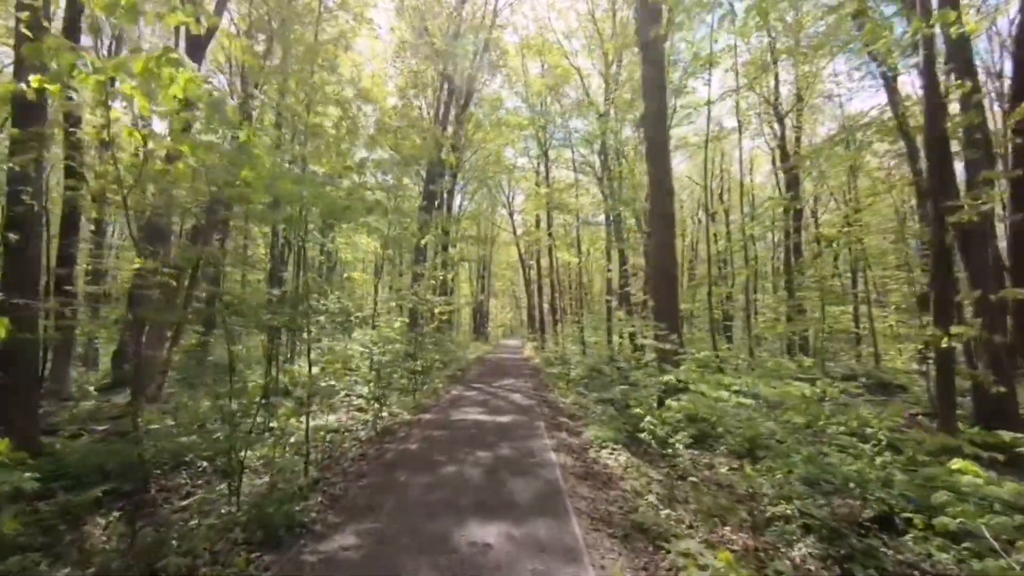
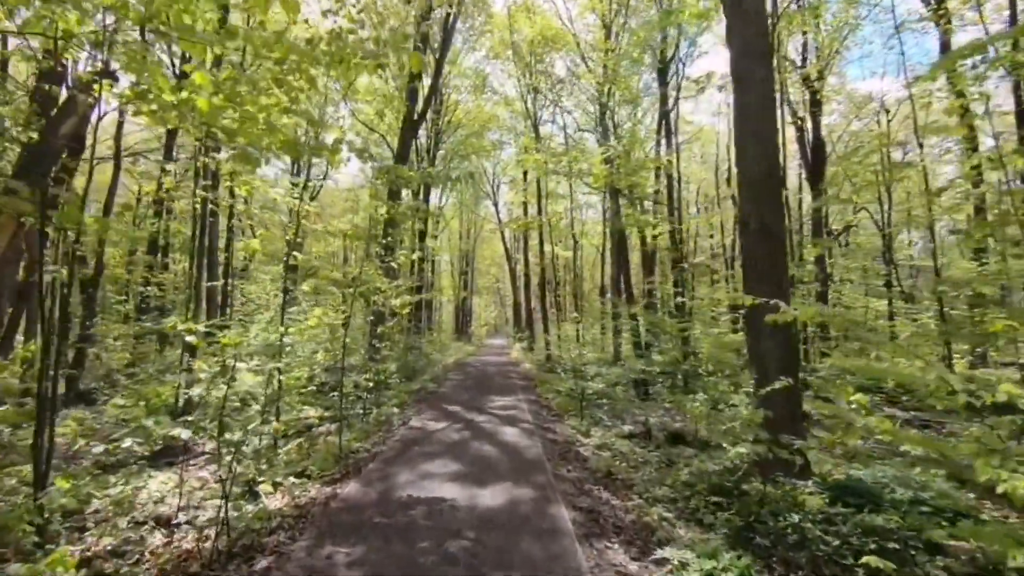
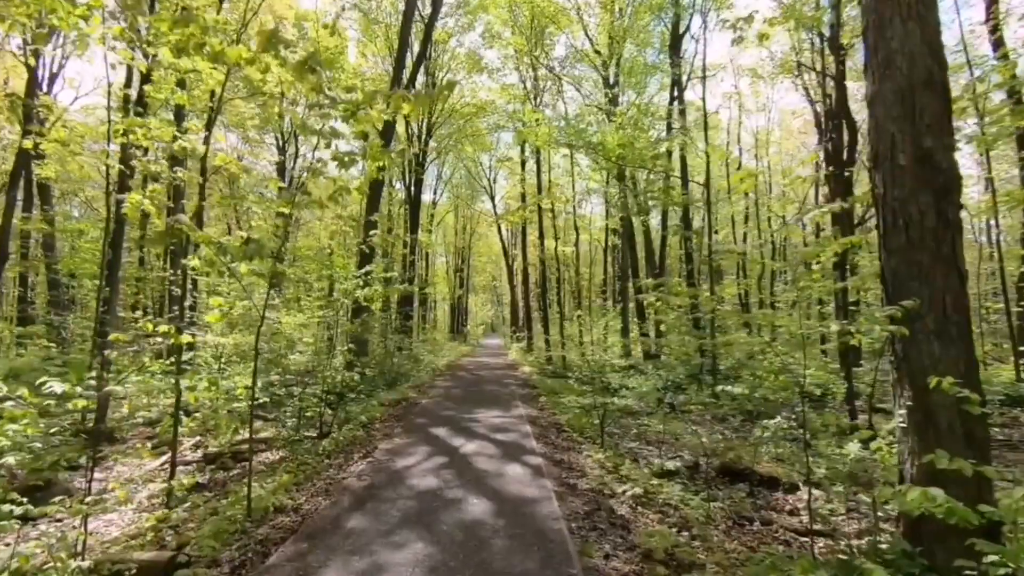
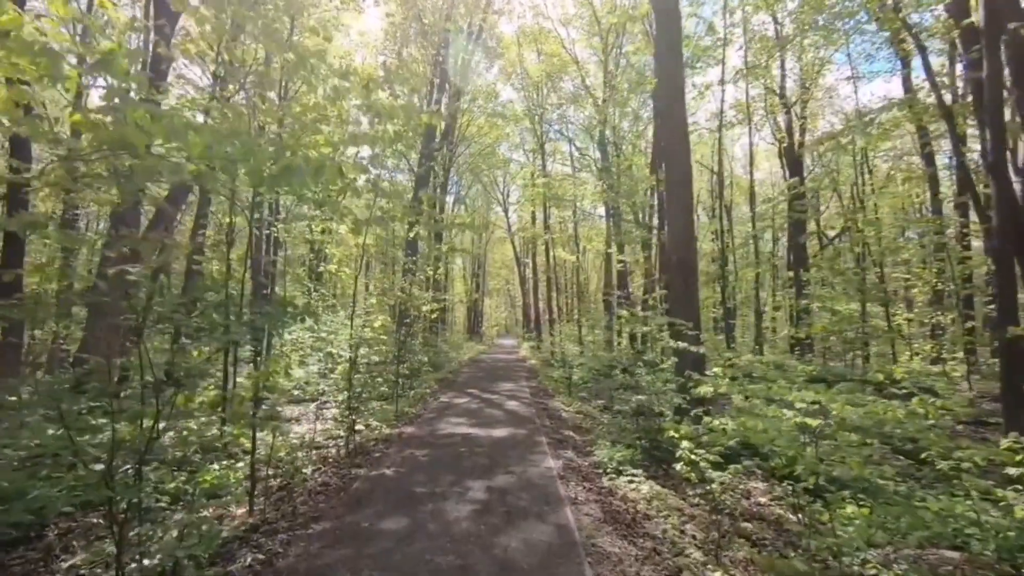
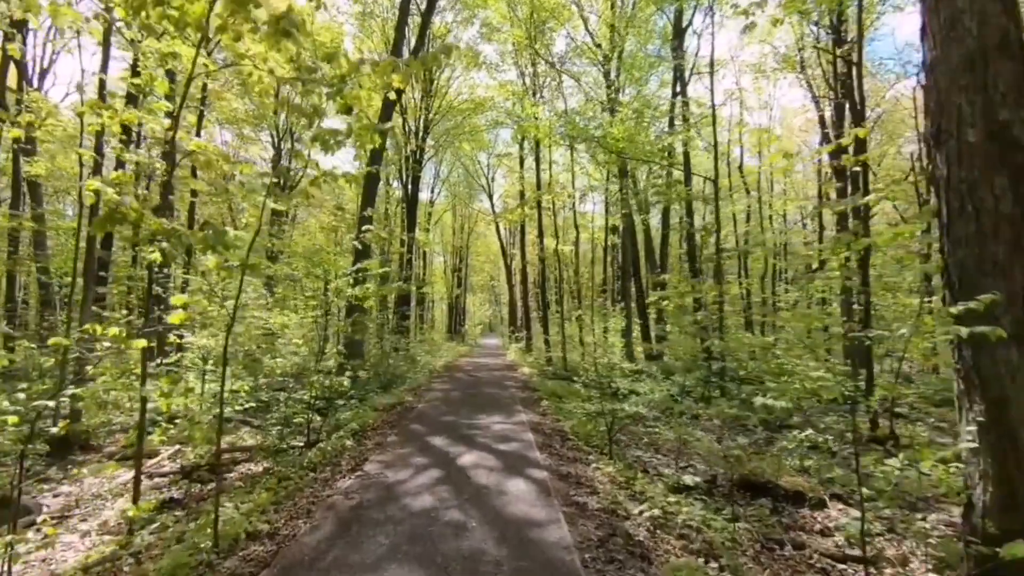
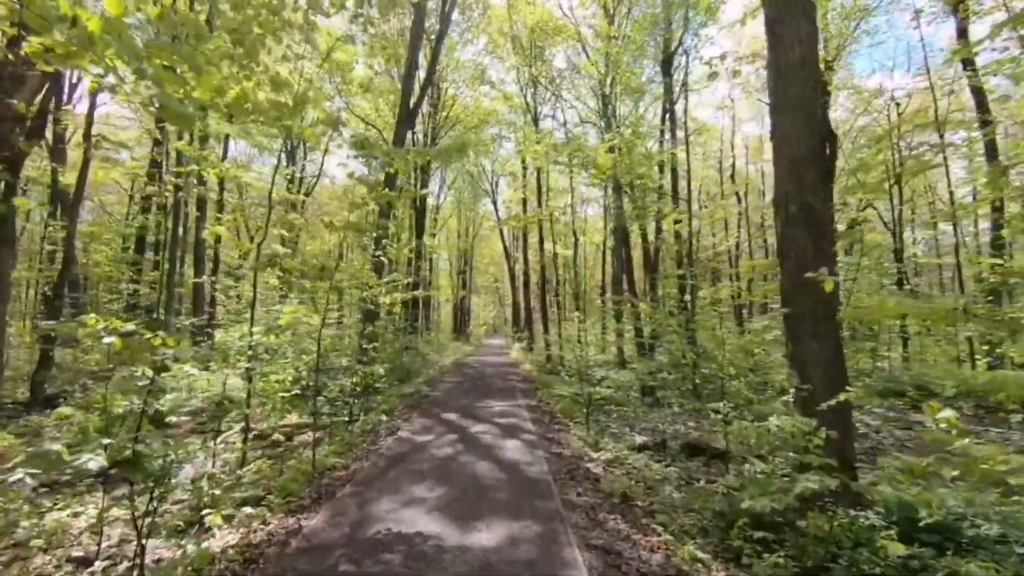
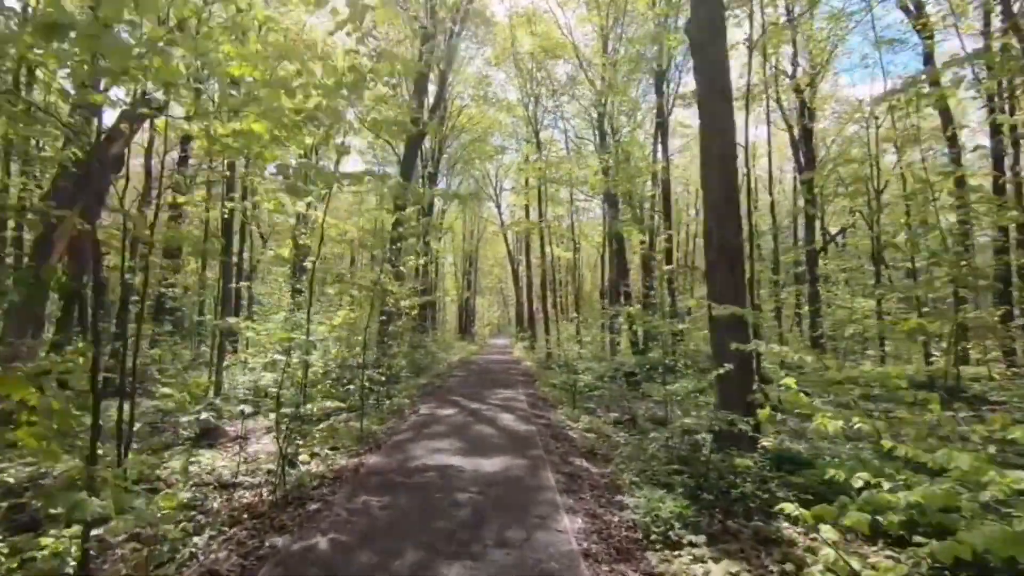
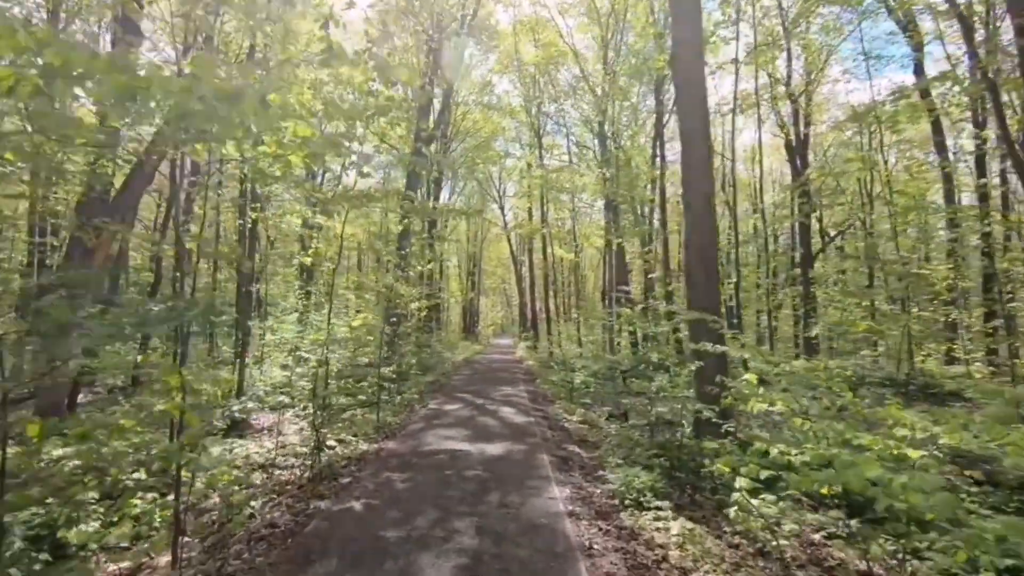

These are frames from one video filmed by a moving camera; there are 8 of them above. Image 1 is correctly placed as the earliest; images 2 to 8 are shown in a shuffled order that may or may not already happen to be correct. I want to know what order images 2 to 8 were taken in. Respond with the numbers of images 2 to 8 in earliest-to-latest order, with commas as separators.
4, 8, 7, 2, 6, 3, 5
